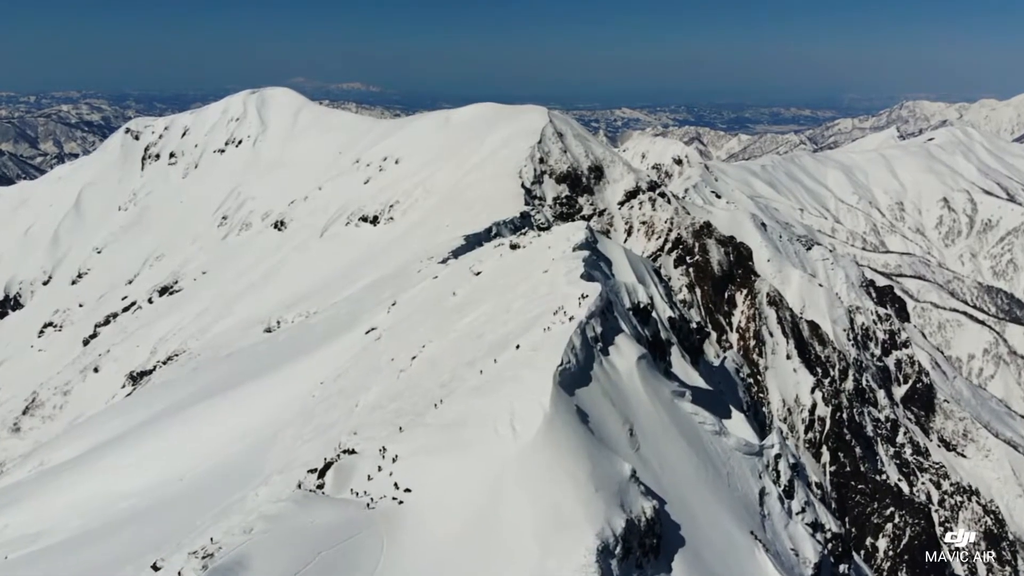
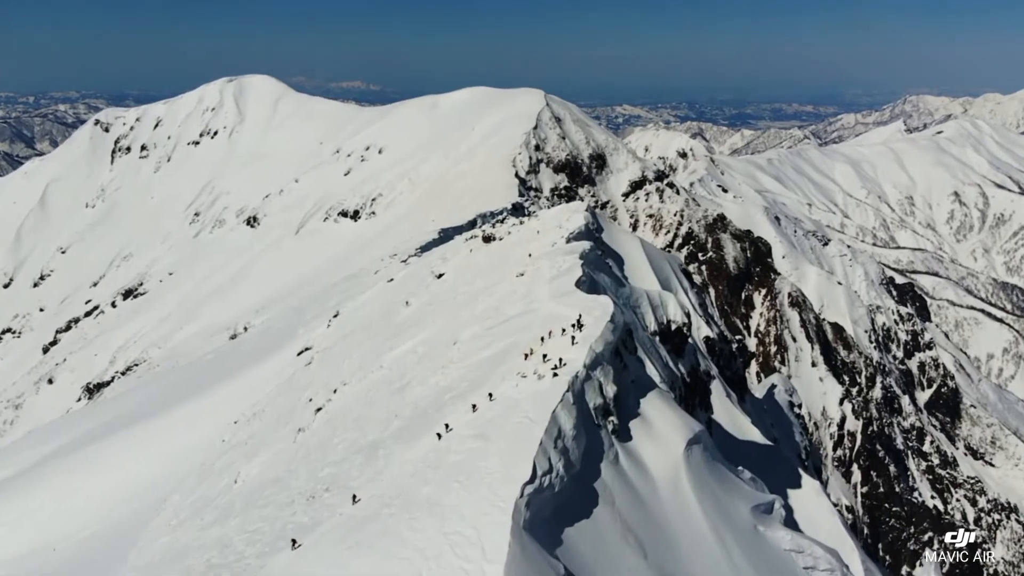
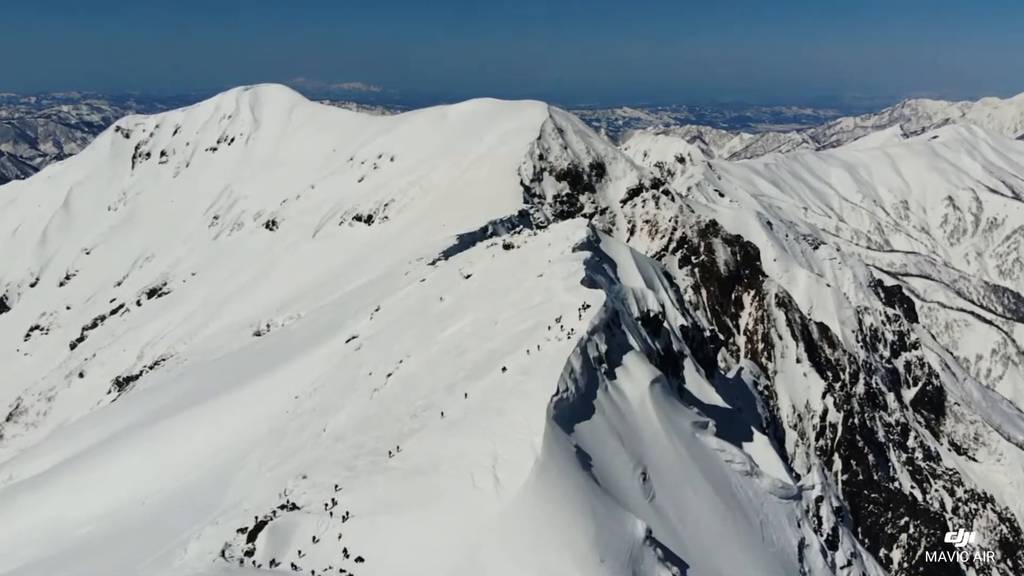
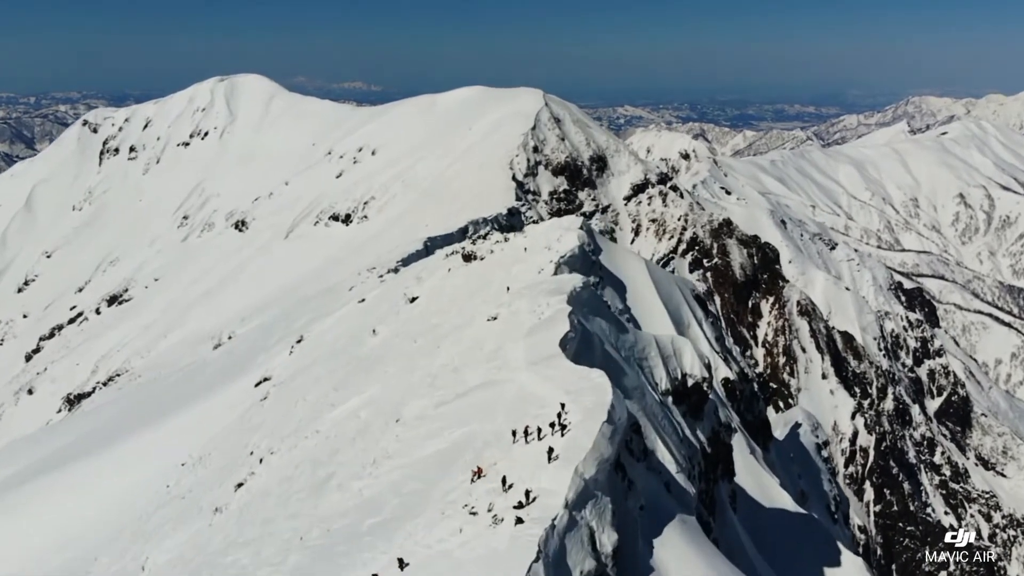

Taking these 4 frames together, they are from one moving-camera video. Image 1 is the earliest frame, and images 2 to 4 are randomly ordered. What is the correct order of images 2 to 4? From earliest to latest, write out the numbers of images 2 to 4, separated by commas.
3, 2, 4
